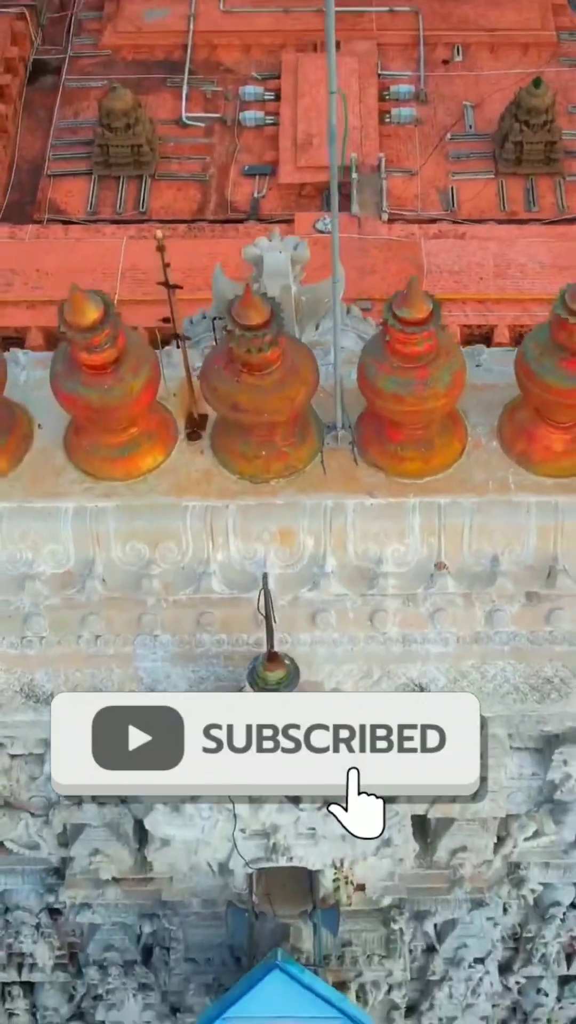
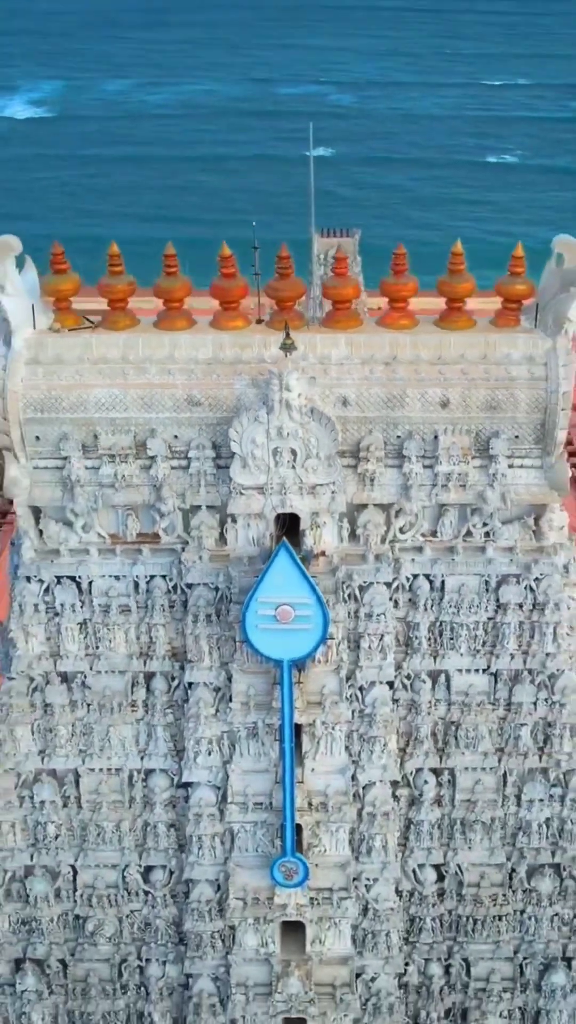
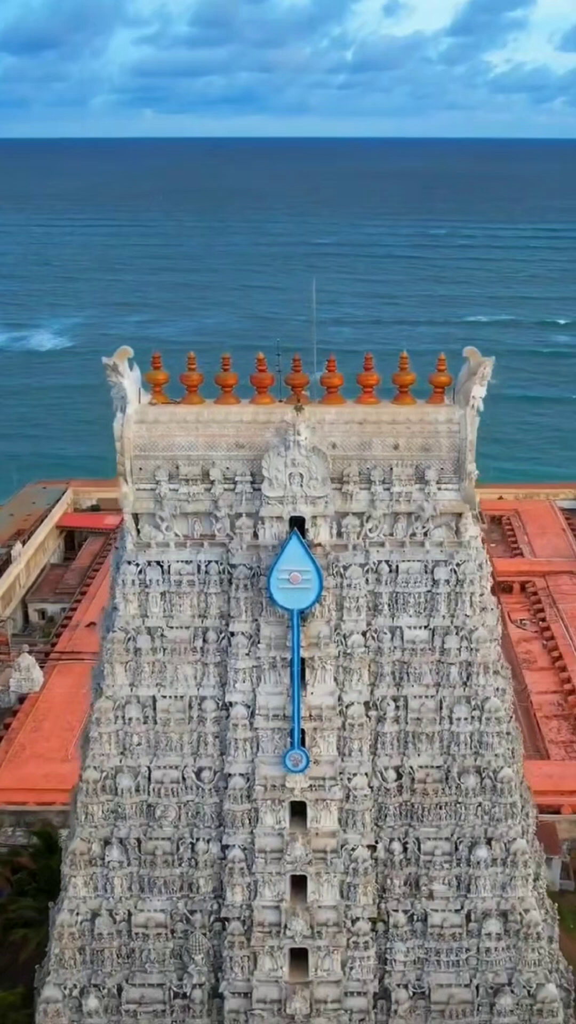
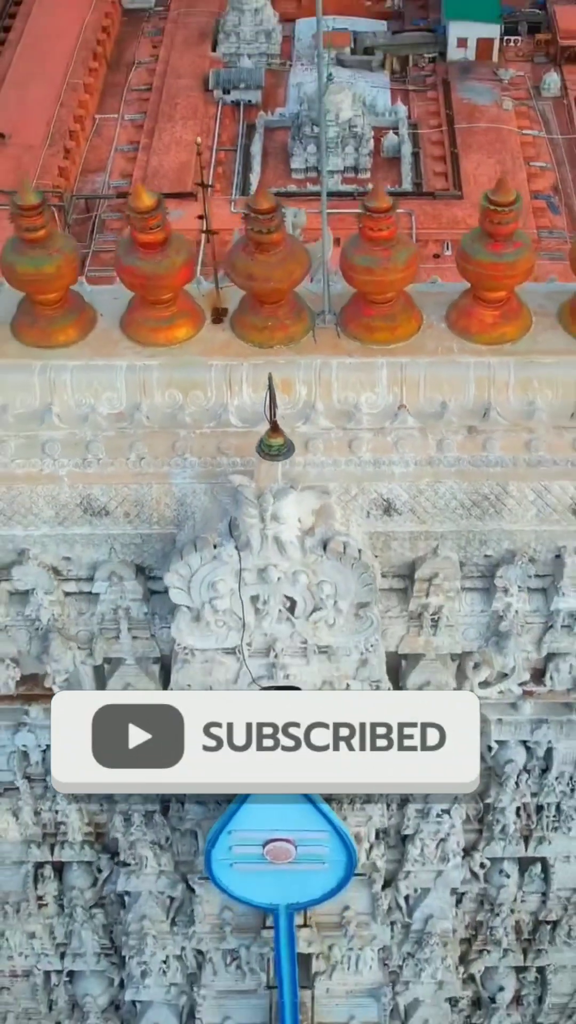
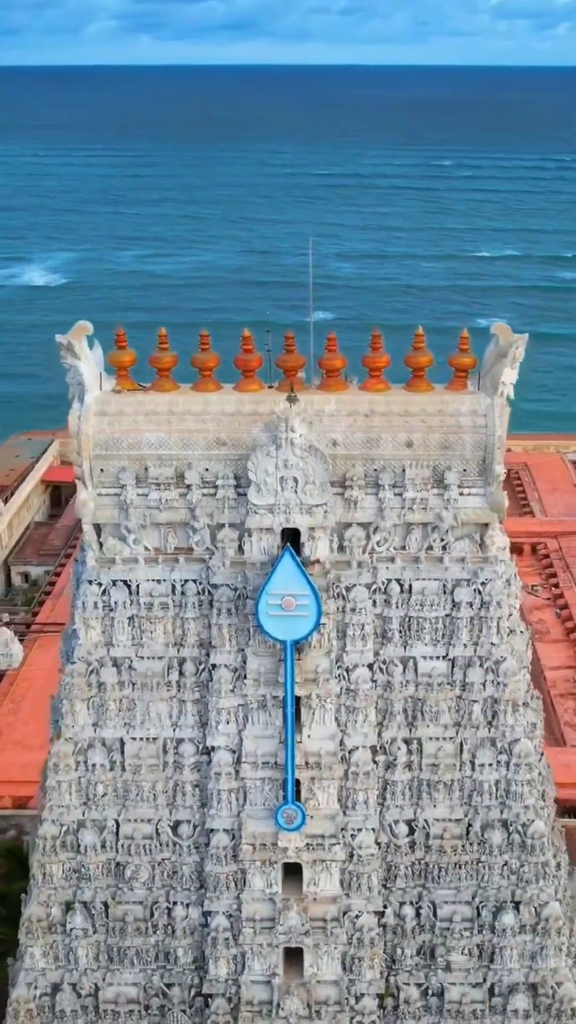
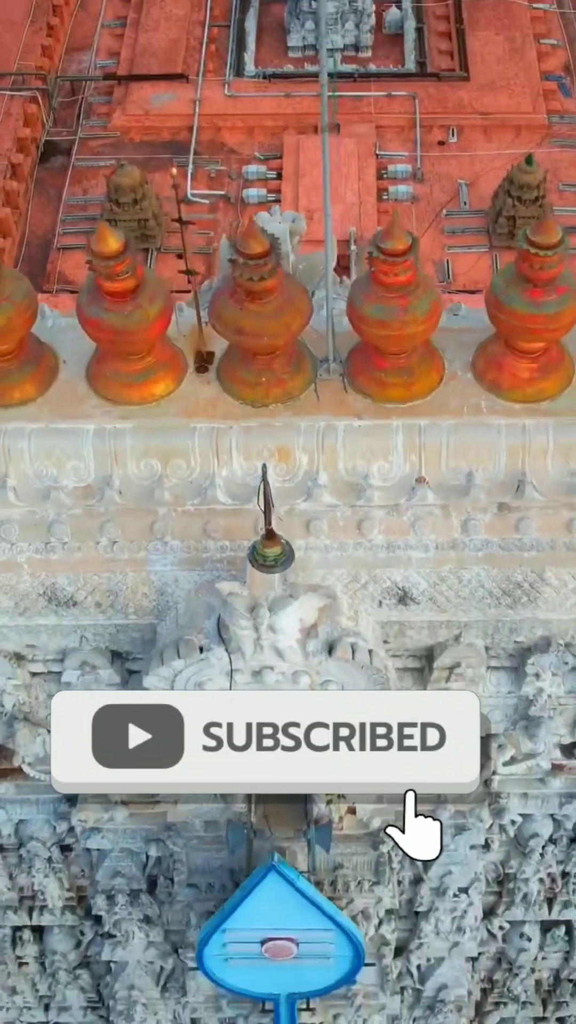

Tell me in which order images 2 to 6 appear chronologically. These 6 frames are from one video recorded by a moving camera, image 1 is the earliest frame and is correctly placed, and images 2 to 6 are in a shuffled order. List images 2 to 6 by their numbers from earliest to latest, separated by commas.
6, 4, 2, 5, 3
